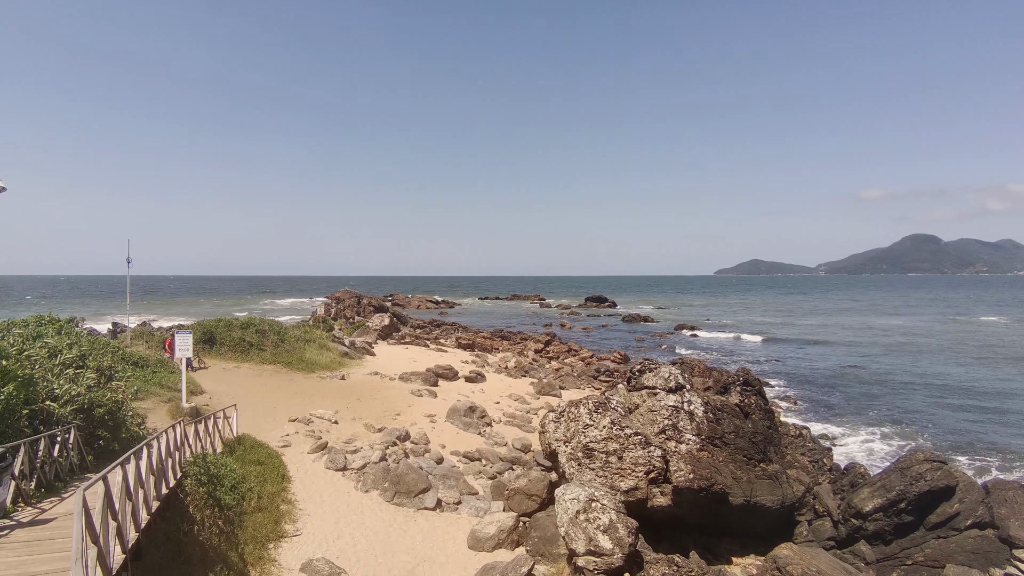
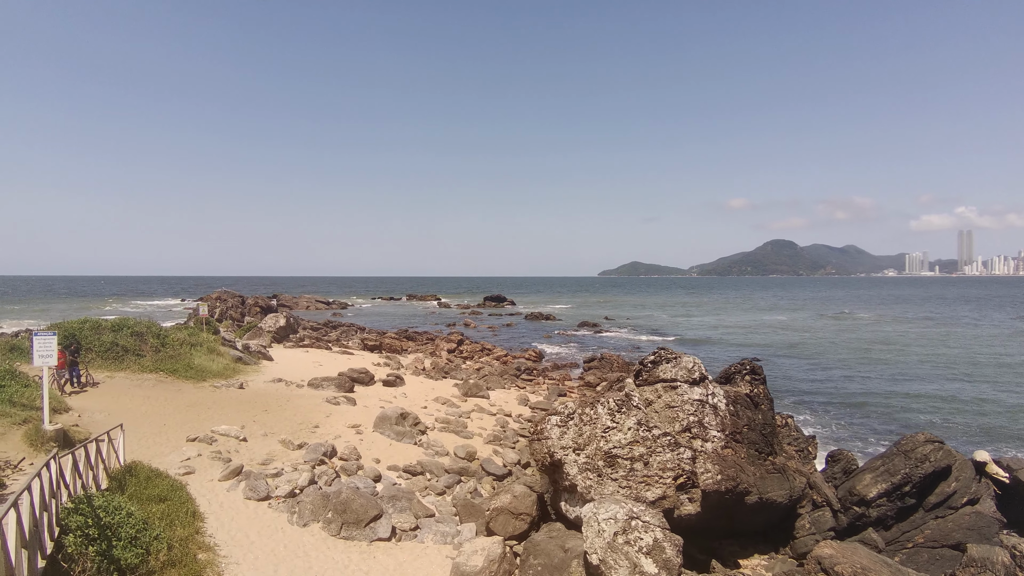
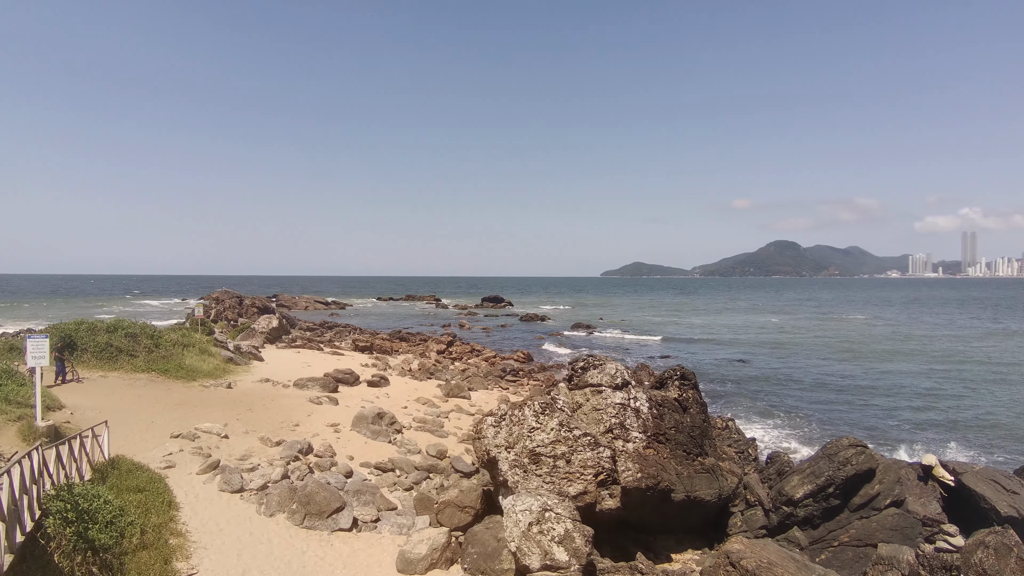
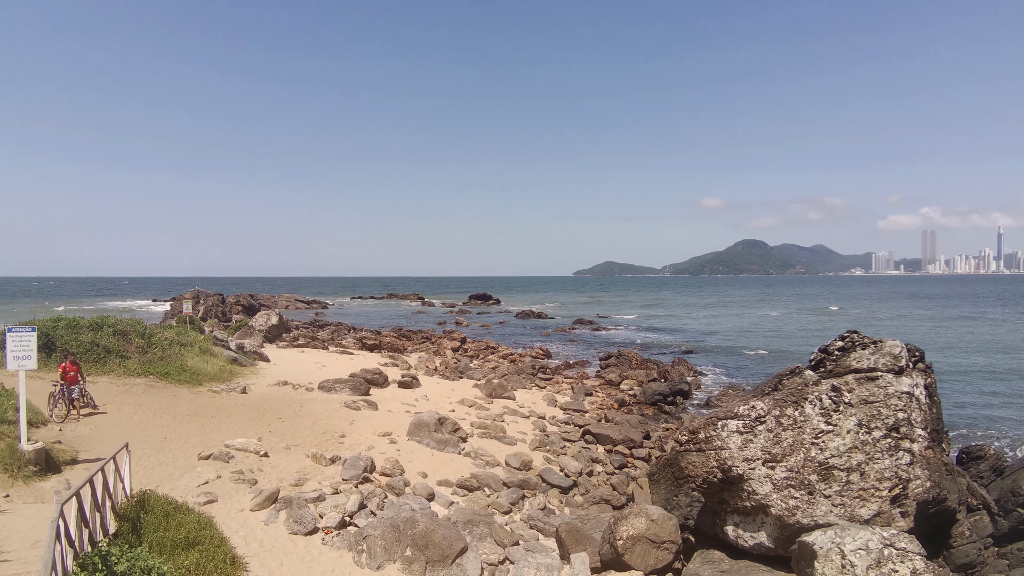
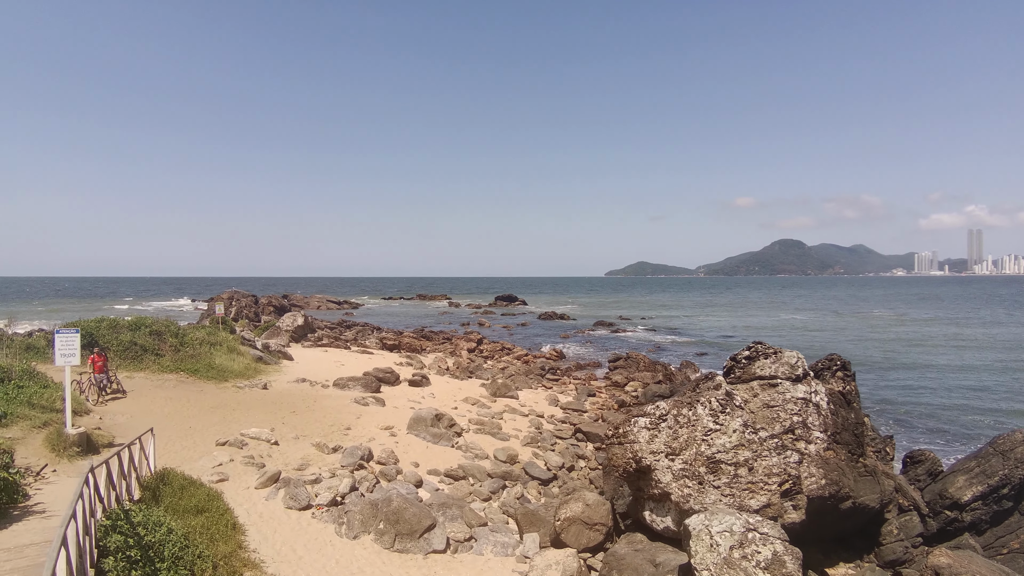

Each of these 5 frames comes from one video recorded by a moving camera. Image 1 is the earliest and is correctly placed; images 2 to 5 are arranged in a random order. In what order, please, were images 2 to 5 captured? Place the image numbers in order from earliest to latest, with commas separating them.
3, 2, 5, 4
